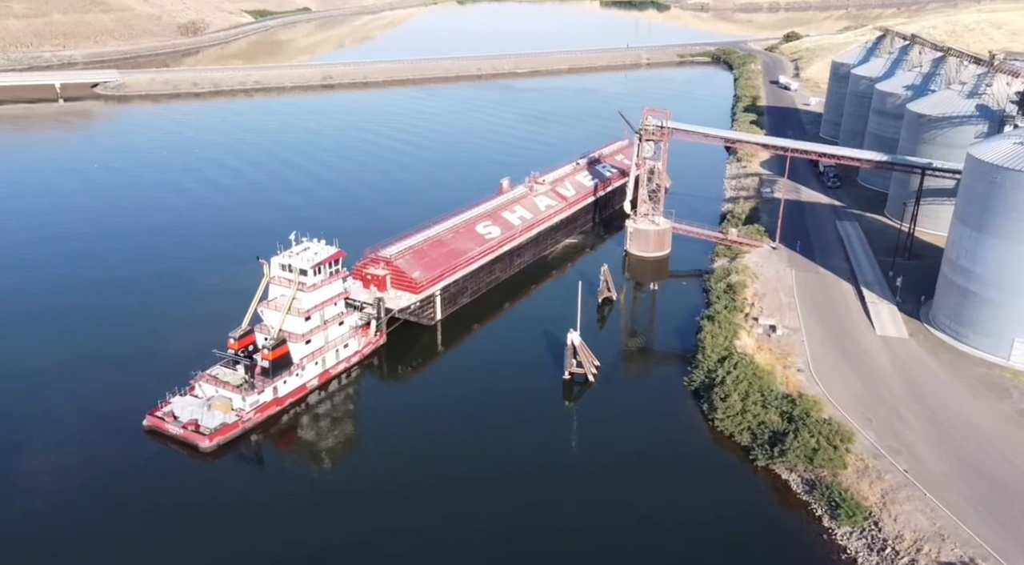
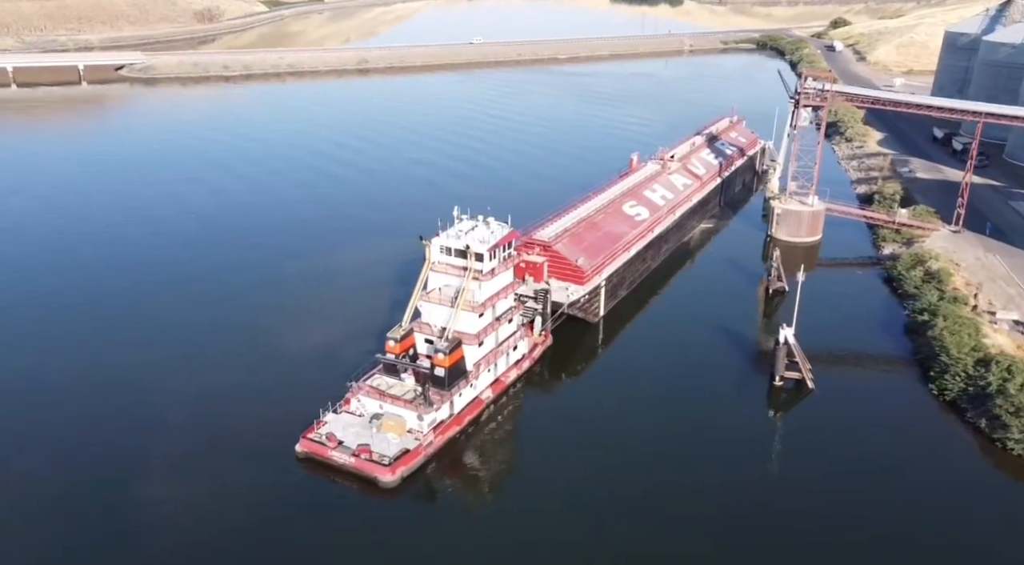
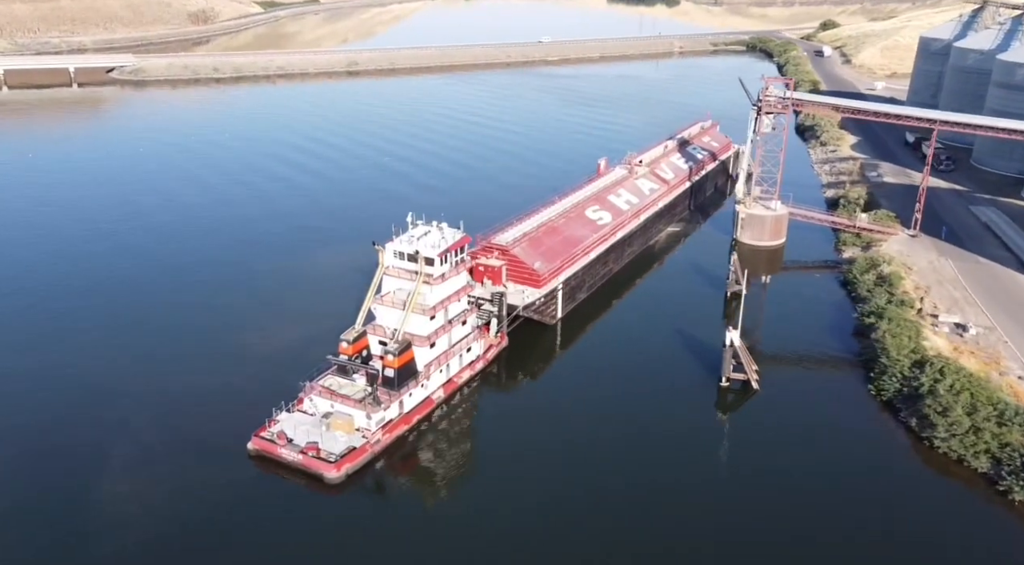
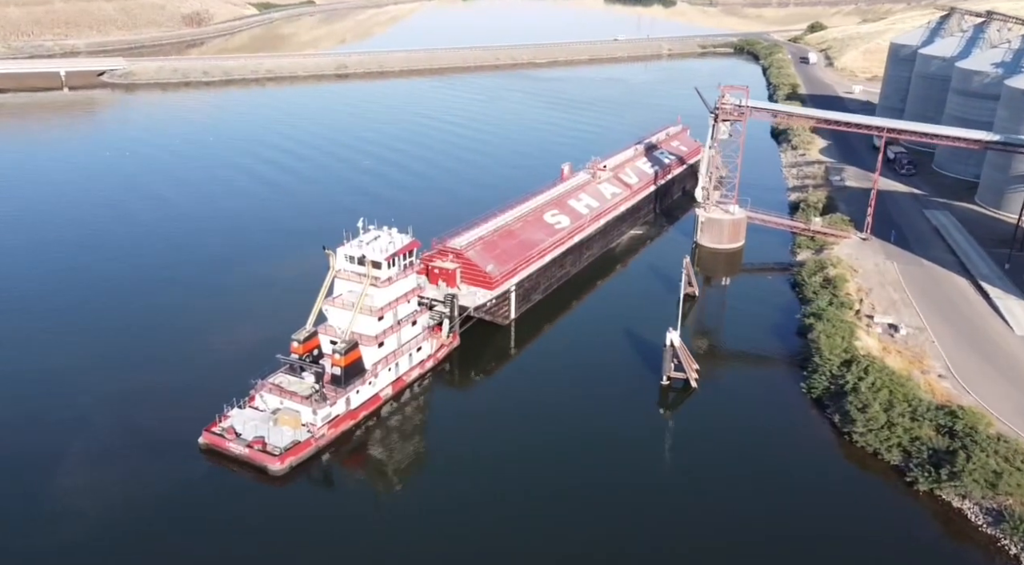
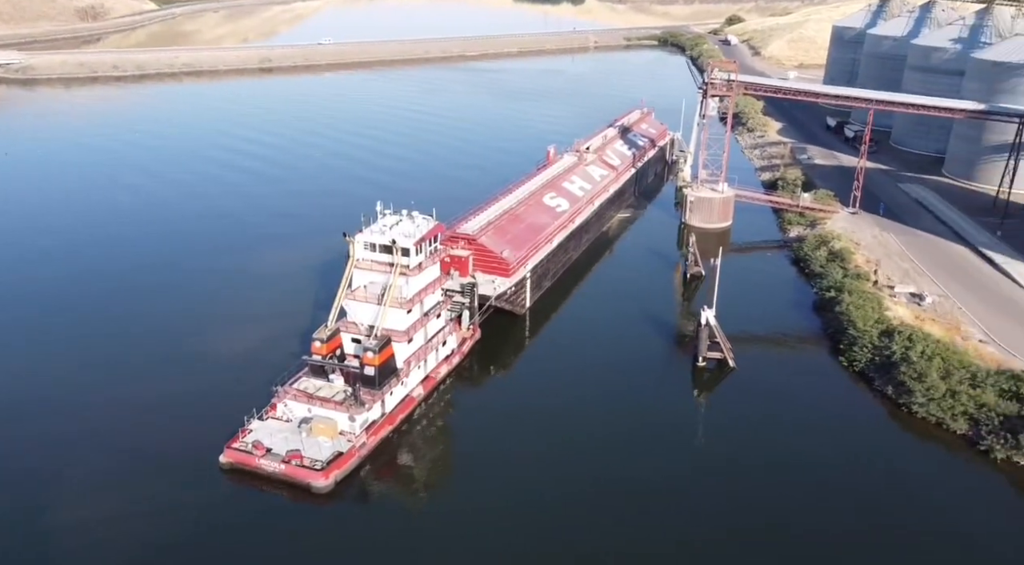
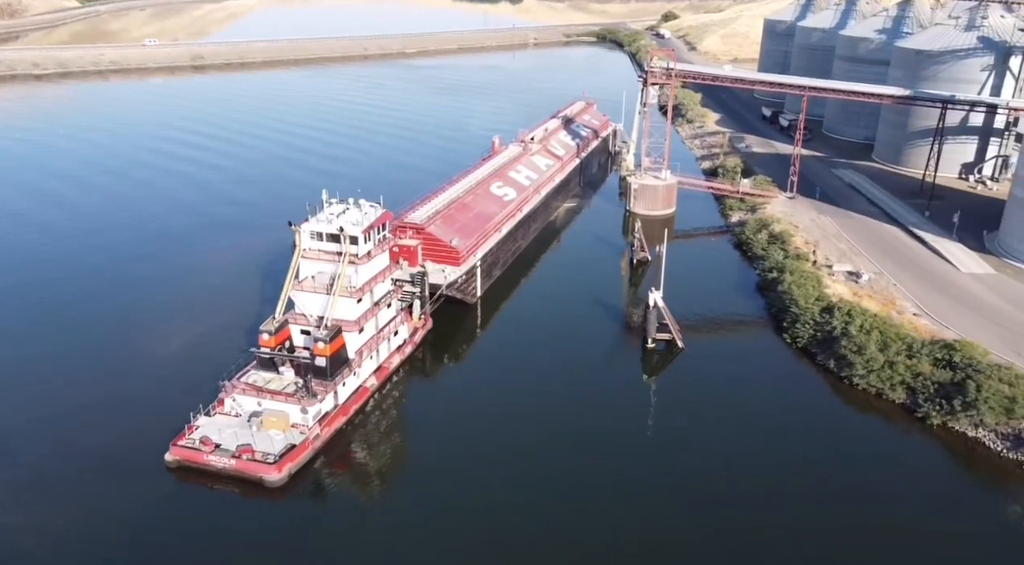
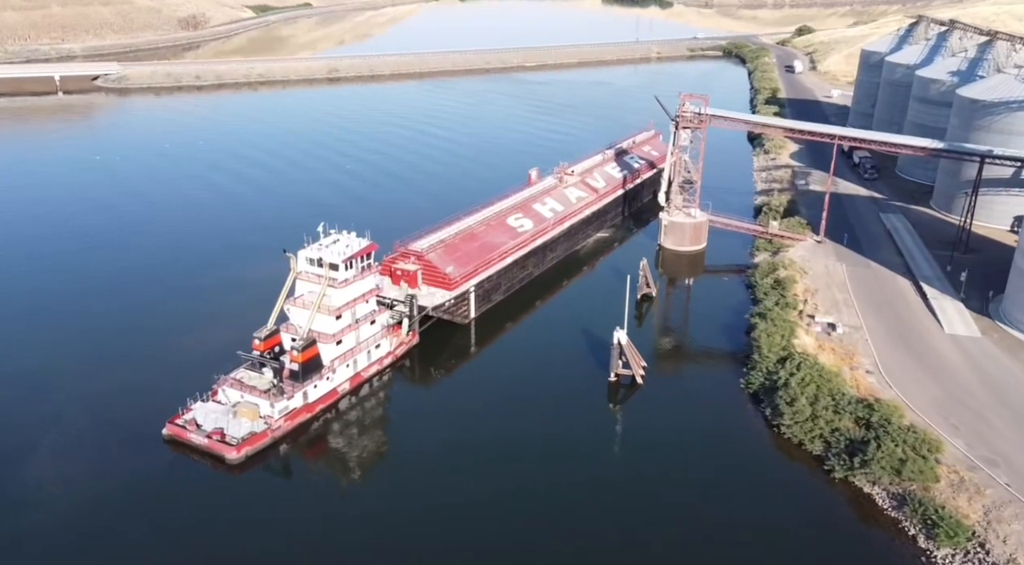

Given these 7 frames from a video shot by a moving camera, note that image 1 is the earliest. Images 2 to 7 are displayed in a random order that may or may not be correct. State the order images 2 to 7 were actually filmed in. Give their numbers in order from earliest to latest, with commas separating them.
7, 4, 3, 2, 5, 6
